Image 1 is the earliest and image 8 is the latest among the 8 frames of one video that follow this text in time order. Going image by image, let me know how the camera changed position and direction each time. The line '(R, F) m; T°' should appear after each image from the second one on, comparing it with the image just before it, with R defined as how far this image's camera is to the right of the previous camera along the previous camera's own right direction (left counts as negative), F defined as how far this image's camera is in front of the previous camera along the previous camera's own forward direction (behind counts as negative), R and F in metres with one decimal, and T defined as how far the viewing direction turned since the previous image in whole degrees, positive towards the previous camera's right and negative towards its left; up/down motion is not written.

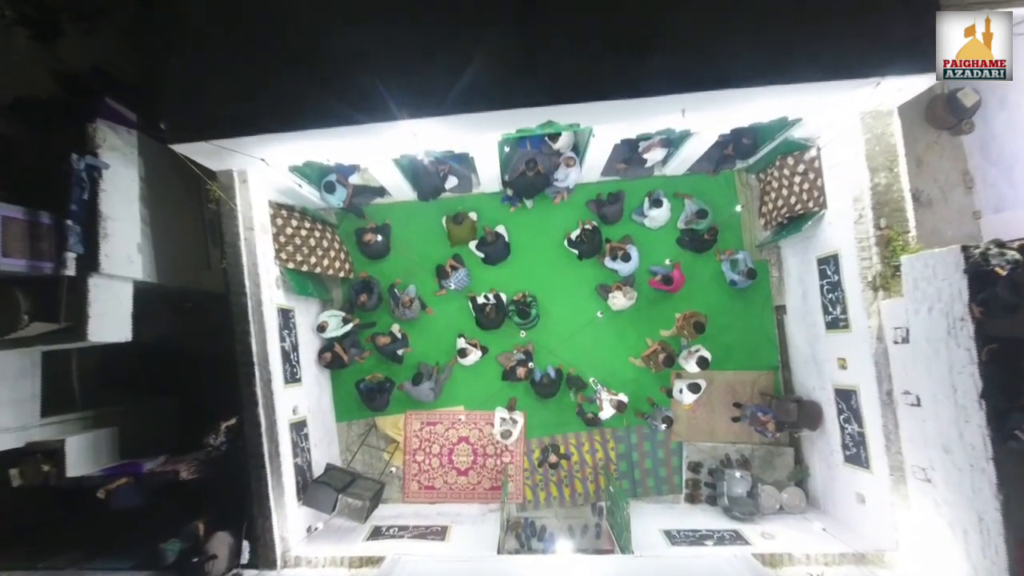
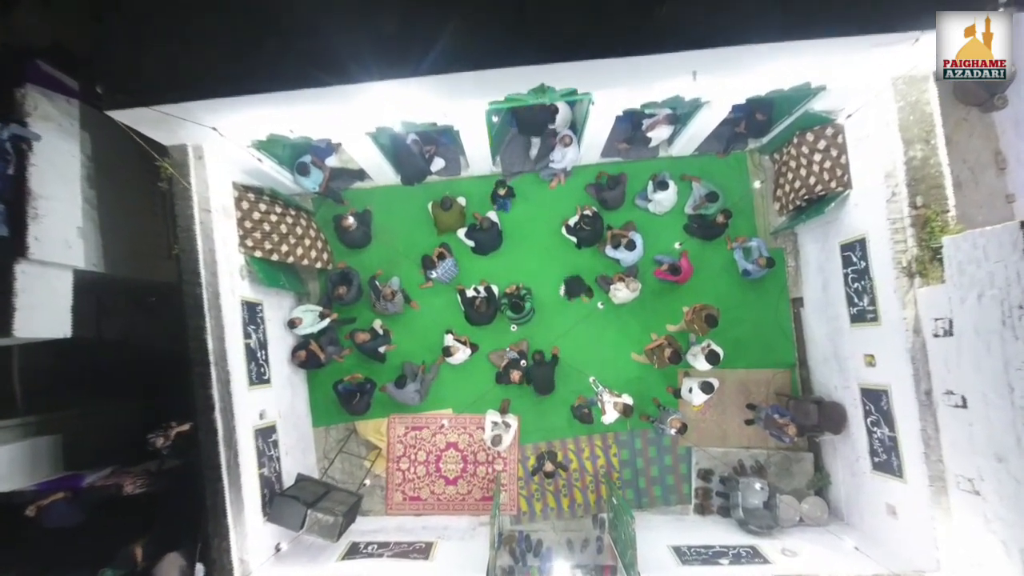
(+0.1, +0.7) m; 0°
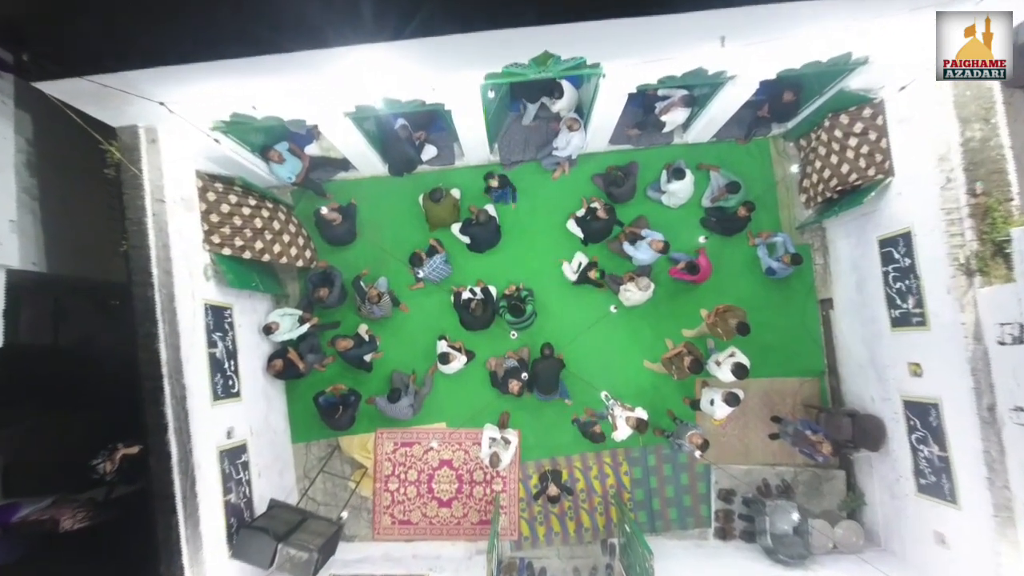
(0.0, +0.7) m; 0°
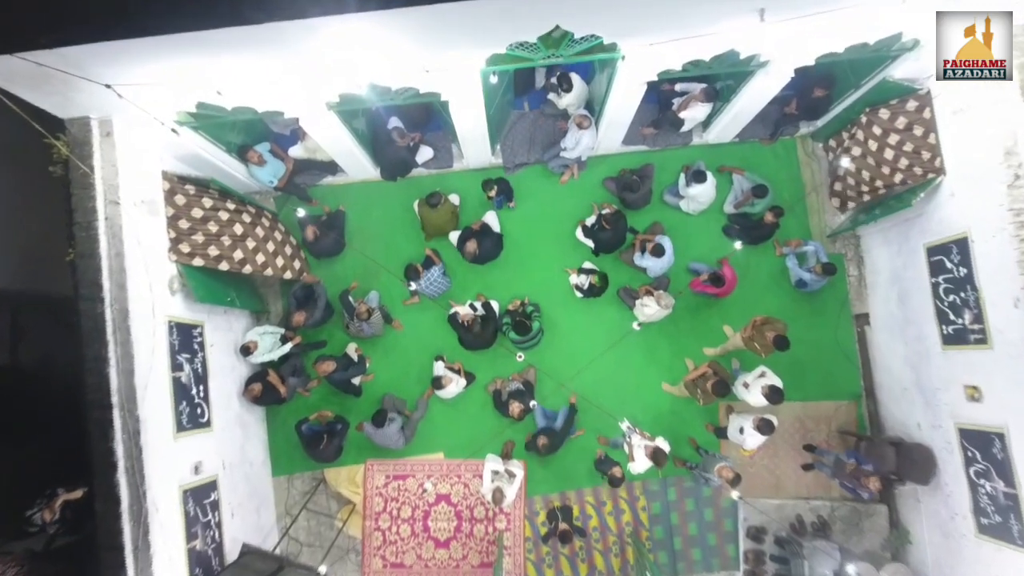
(0.0, +0.6) m; 0°
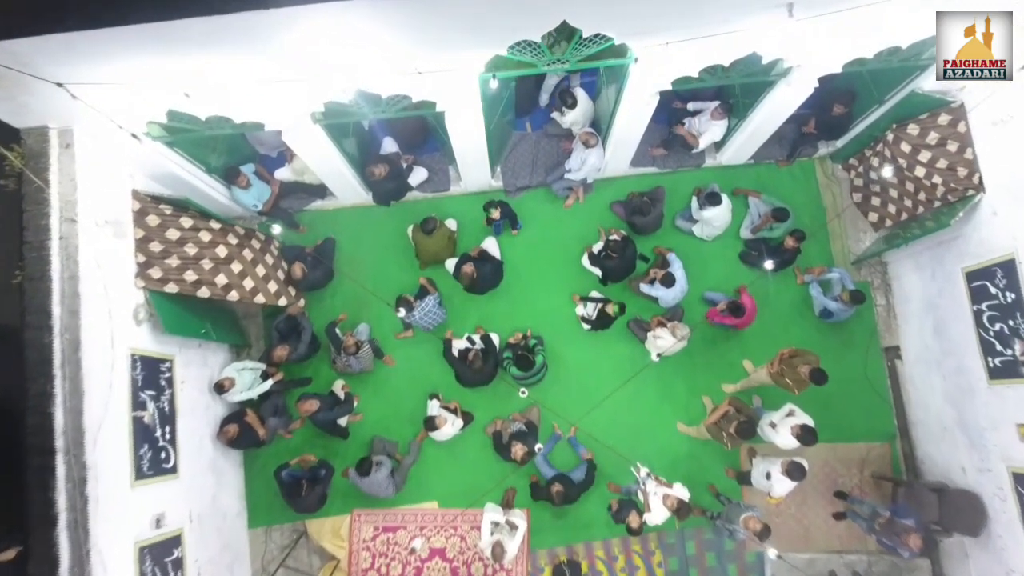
(0.0, +0.4) m; 0°
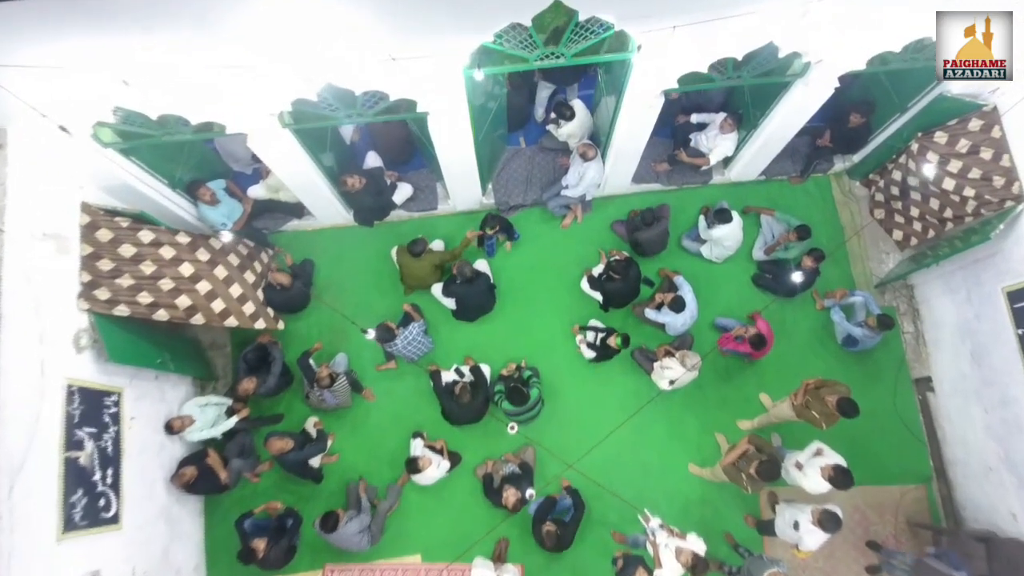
(+0.1, +0.5) m; 0°
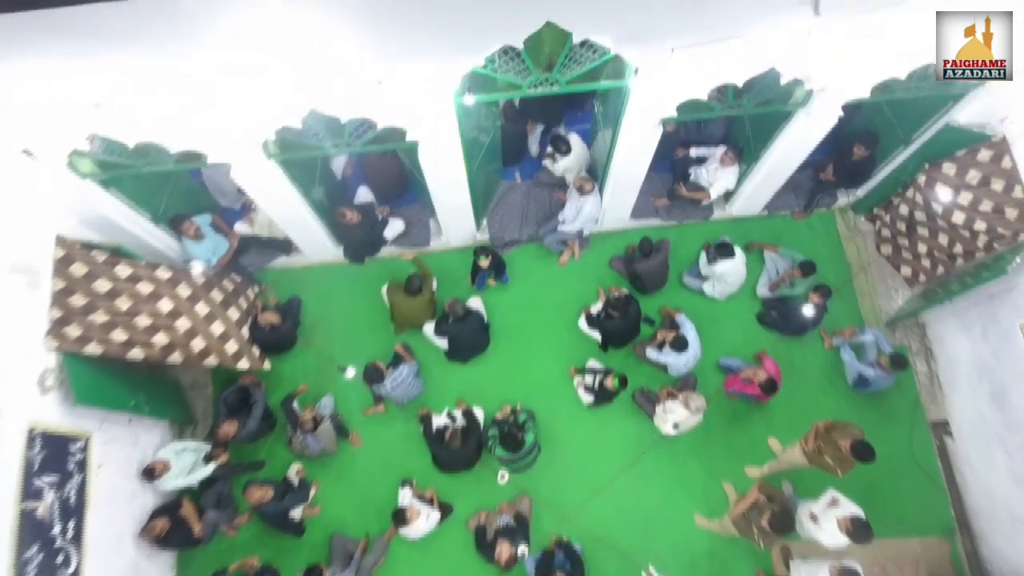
(0.0, +0.2) m; 0°
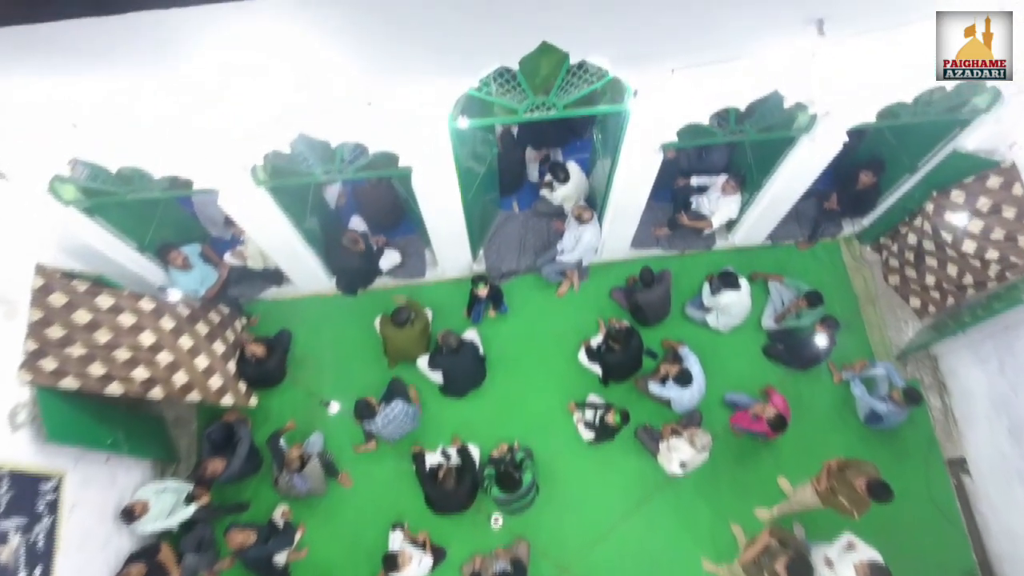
(0.0, +0.1) m; 0°
